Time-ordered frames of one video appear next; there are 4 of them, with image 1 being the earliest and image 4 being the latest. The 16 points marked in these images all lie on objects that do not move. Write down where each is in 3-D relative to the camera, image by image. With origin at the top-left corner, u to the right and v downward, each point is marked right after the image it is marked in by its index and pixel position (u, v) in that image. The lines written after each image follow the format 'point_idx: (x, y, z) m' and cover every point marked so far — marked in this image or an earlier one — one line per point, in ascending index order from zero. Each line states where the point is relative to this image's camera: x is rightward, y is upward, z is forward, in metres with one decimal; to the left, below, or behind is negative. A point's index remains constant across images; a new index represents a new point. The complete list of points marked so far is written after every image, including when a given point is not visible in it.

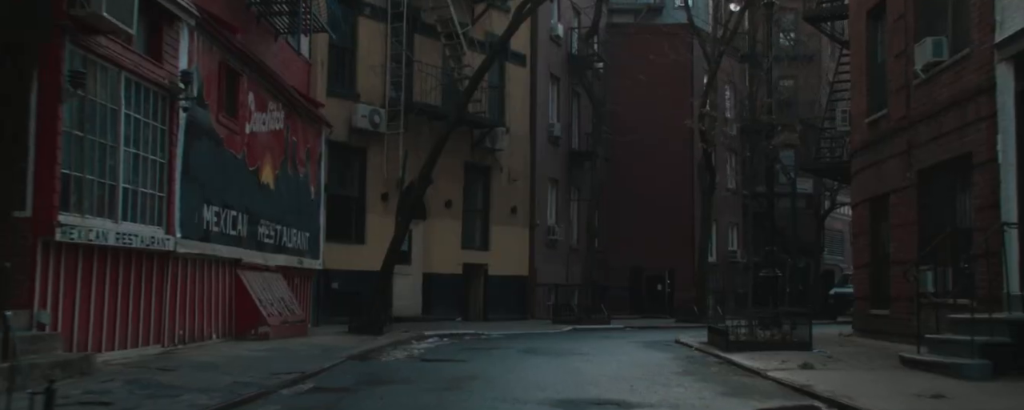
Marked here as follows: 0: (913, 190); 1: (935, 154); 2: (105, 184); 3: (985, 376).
0: (+6.5, +0.2, +16.7) m
1: (+6.4, +0.8, +15.7) m
2: (-4.5, +0.2, +11.6) m
3: (+5.1, -1.8, +11.1) m
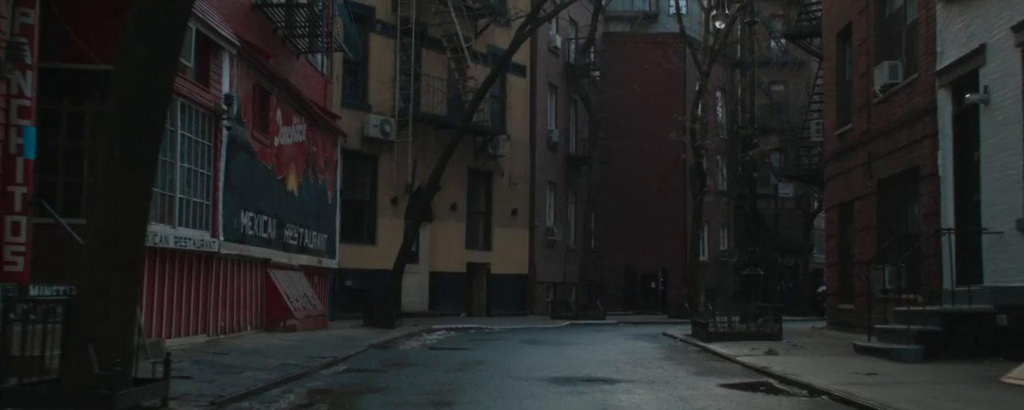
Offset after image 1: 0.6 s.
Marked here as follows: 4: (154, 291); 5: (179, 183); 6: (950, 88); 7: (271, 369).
0: (+6.5, +0.1, +18.6) m
1: (+6.5, +0.7, +17.6) m
2: (-4.5, +0.1, +13.6) m
3: (+5.1, -1.9, +13.1) m
4: (-4.5, -1.1, +13.4) m
5: (-4.5, +0.3, +14.2) m
6: (+6.3, +1.7, +14.8) m
7: (-2.8, -1.9, +11.8) m
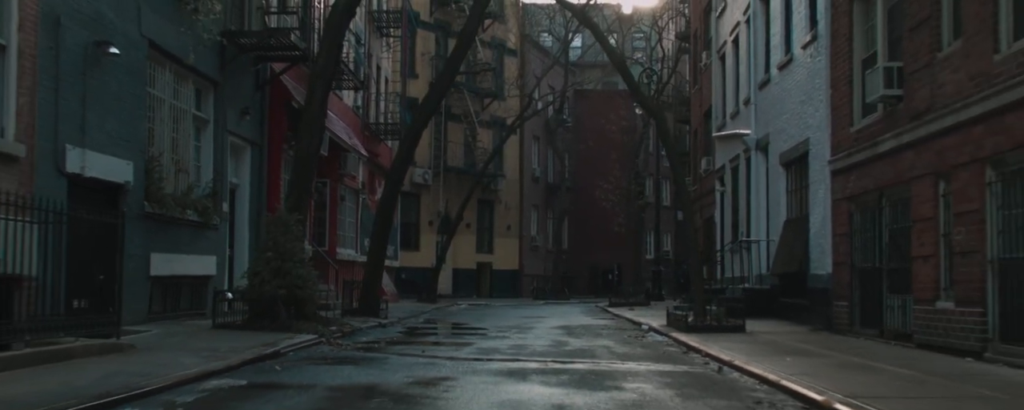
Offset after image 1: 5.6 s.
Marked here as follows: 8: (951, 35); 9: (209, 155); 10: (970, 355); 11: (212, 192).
0: (+6.3, -0.8, +34.3) m
1: (+6.3, -0.3, +33.3) m
2: (-4.7, -0.9, +29.3) m
3: (+4.9, -2.9, +28.8) m
4: (-4.7, -2.0, +29.1) m
5: (-4.7, -0.7, +29.9) m
6: (+6.1, +0.7, +30.5) m
7: (-3.0, -2.8, +27.5) m
8: (+5.6, +2.2, +13.1) m
9: (-5.4, +0.9, +18.4) m
10: (+5.5, -1.8, +12.4) m
11: (-5.4, +0.2, +18.4) m
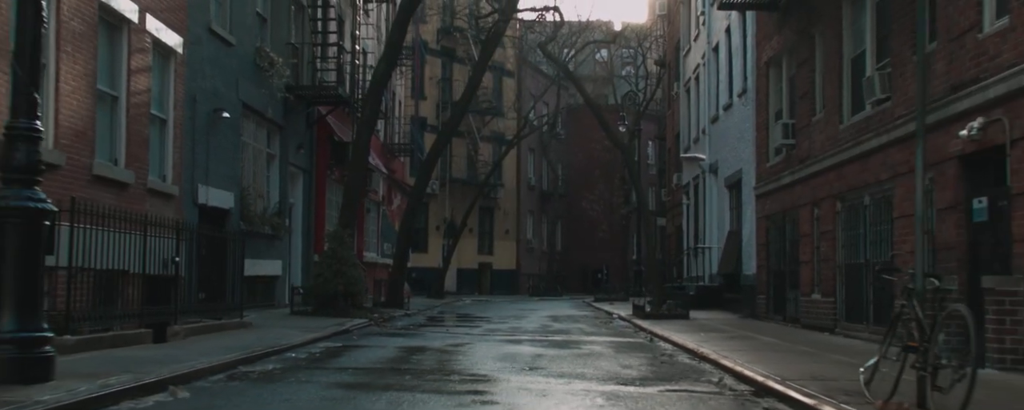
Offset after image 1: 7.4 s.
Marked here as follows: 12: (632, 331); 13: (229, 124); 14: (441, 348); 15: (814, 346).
0: (+6.3, -1.1, +39.8) m
1: (+6.2, -0.6, +38.8) m
2: (-4.7, -1.2, +34.7) m
3: (+4.9, -3.3, +34.3) m
4: (-4.7, -2.4, +34.5) m
5: (-4.7, -1.0, +35.3) m
6: (+6.0, +0.4, +36.0) m
7: (-3.0, -3.2, +32.9) m
8: (+5.5, +1.8, +18.5) m
9: (-5.4, +0.5, +23.8) m
10: (+5.5, -2.2, +17.8) m
11: (-5.4, -0.1, +23.9) m
12: (+2.3, -2.4, +20.1) m
13: (-5.4, +1.5, +19.8) m
14: (-1.0, -2.1, +14.9) m
15: (+4.3, -2.0, +14.9) m
